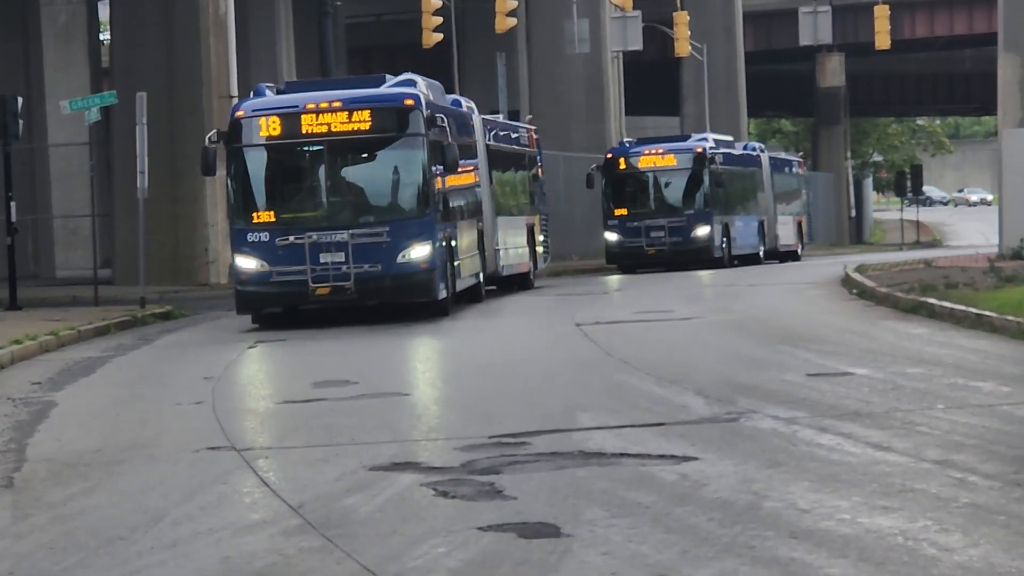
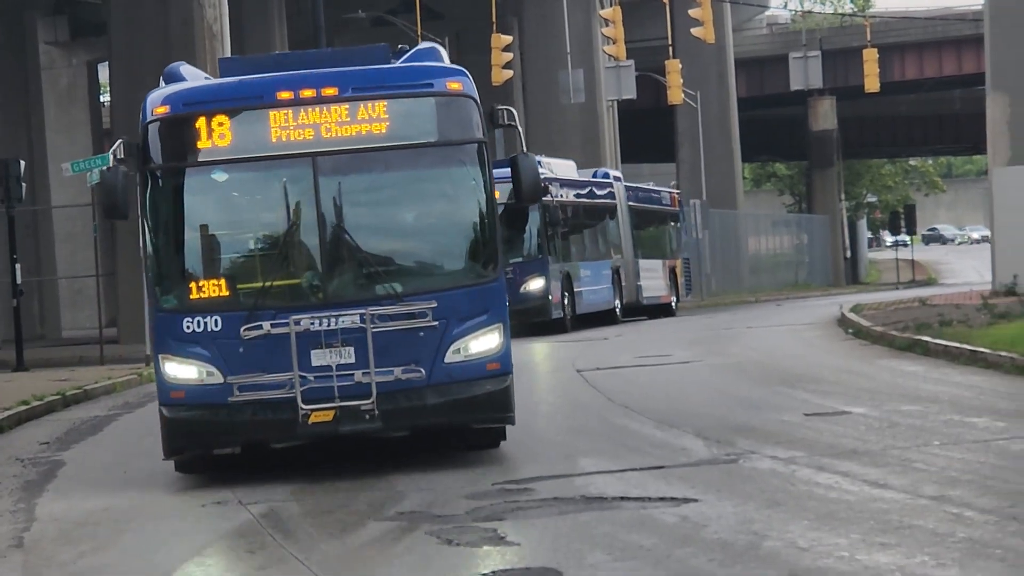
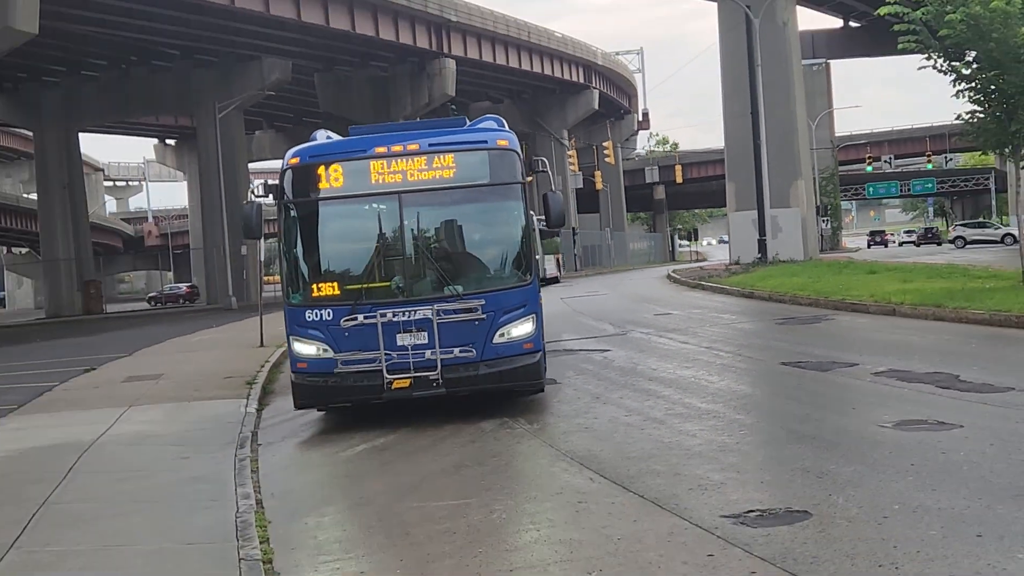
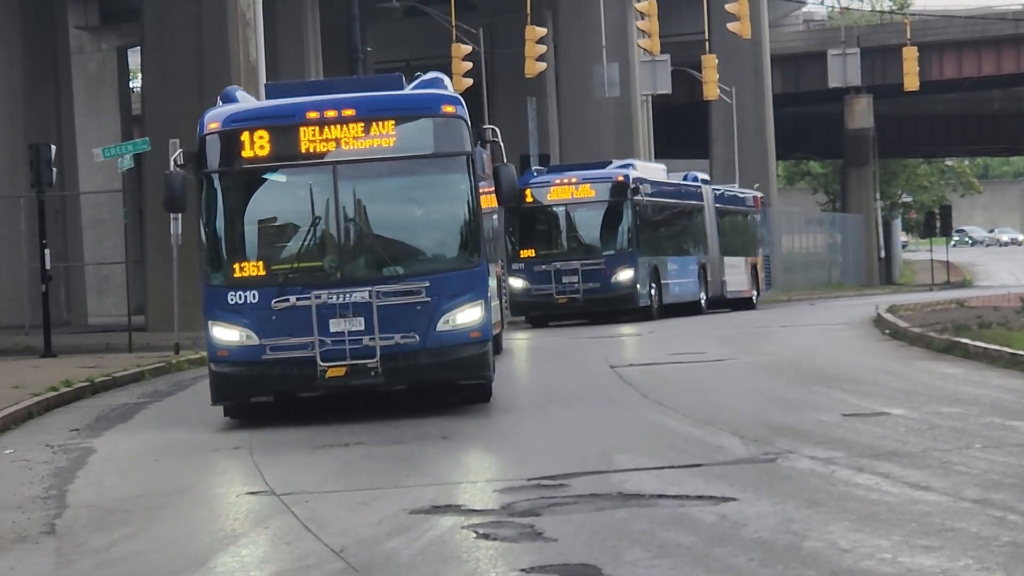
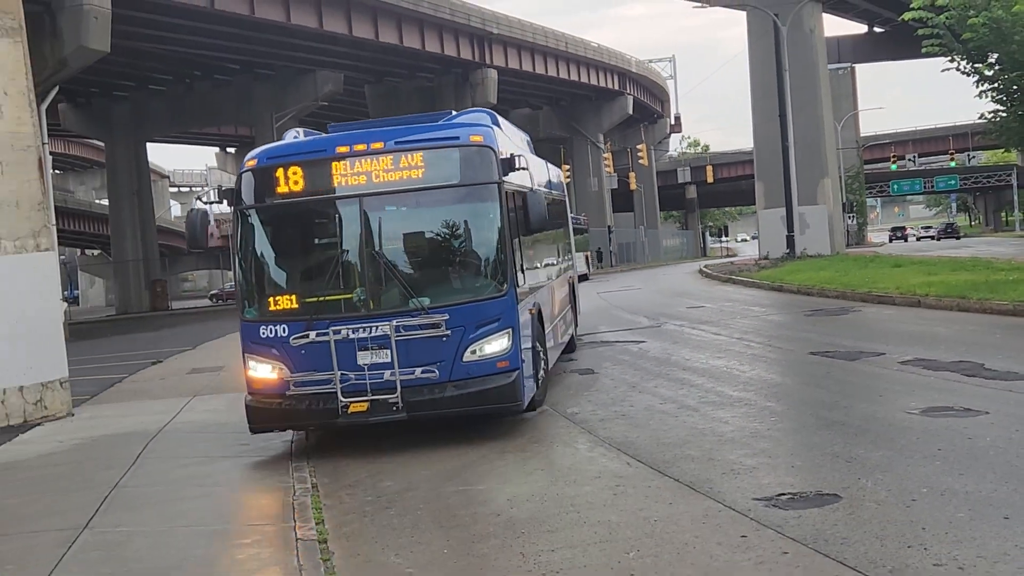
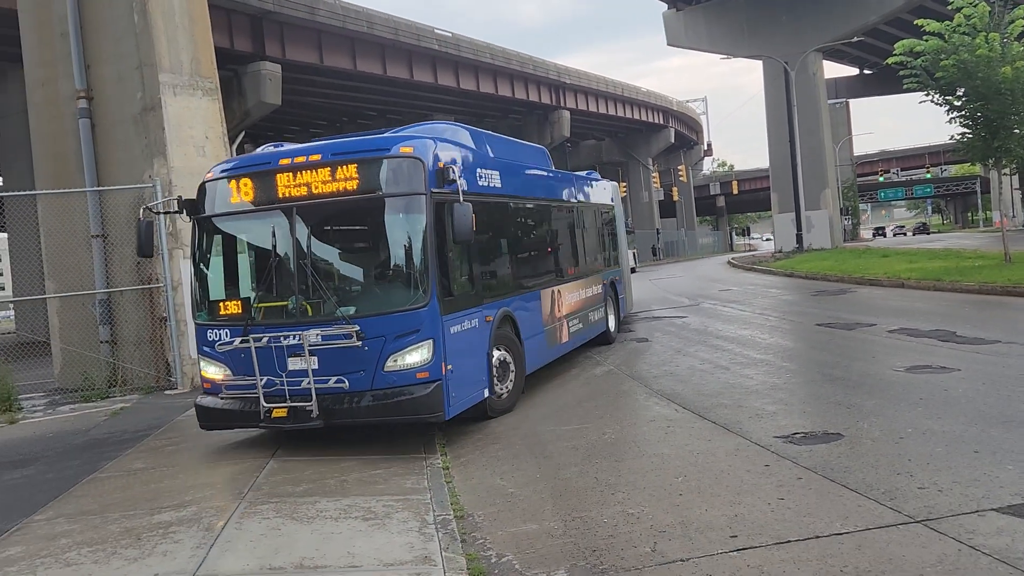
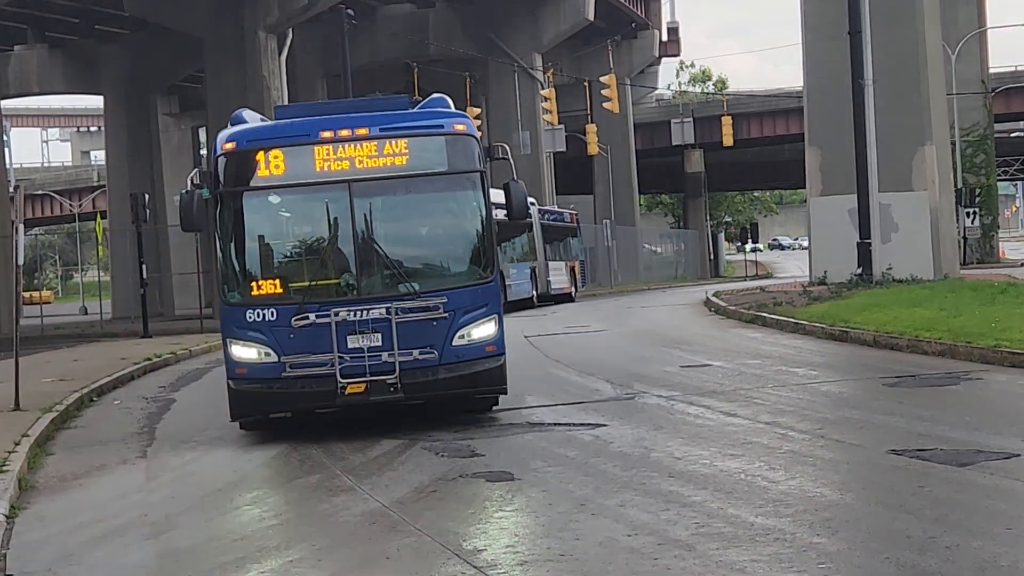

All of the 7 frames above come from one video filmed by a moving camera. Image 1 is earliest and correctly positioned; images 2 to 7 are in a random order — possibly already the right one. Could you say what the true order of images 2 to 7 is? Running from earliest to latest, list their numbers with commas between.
4, 2, 7, 3, 5, 6
